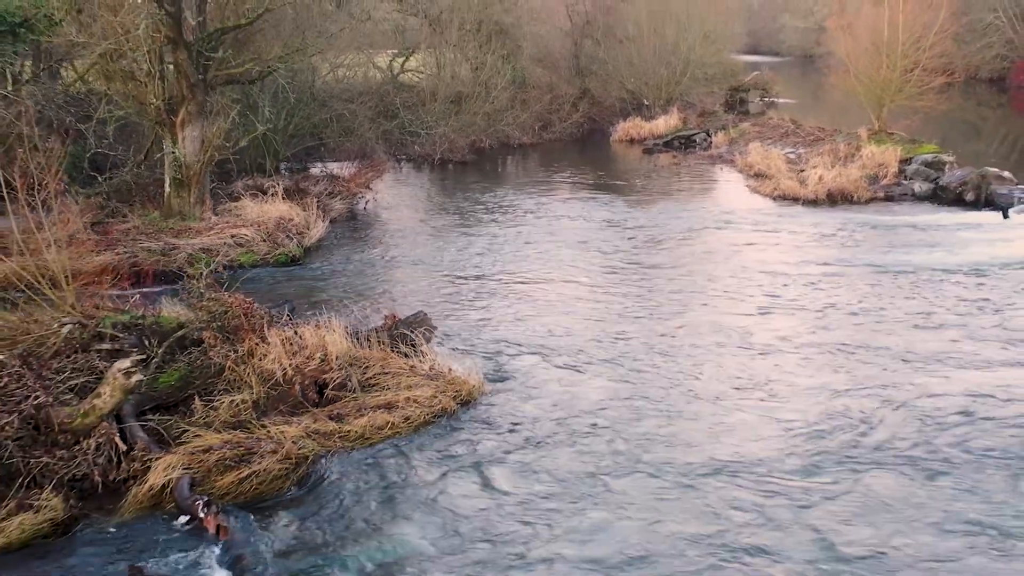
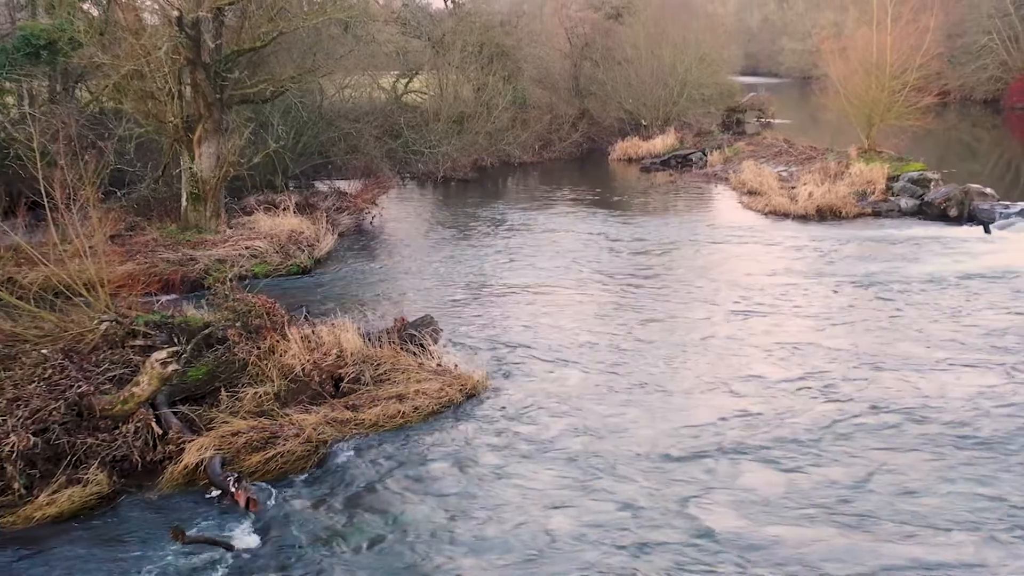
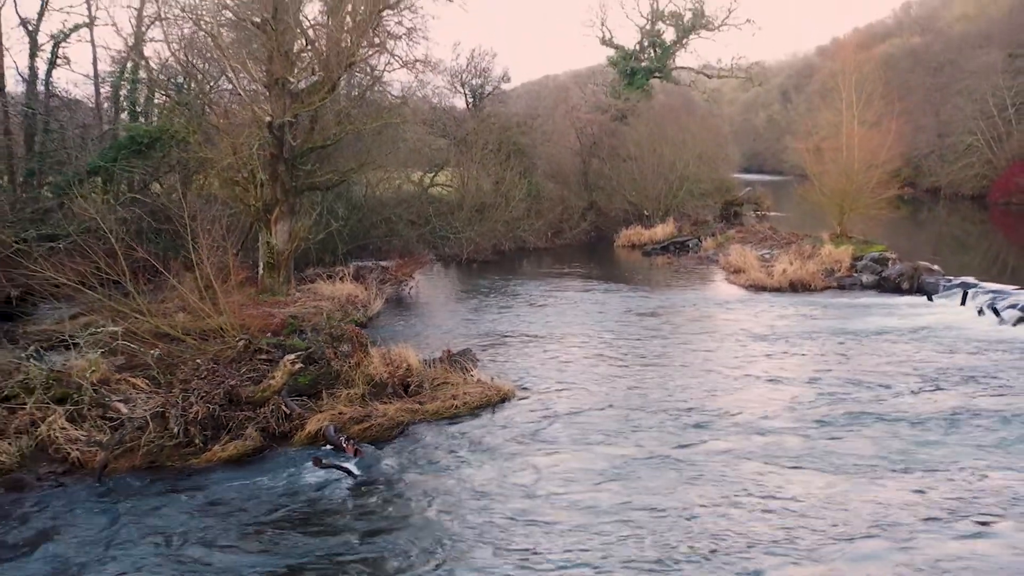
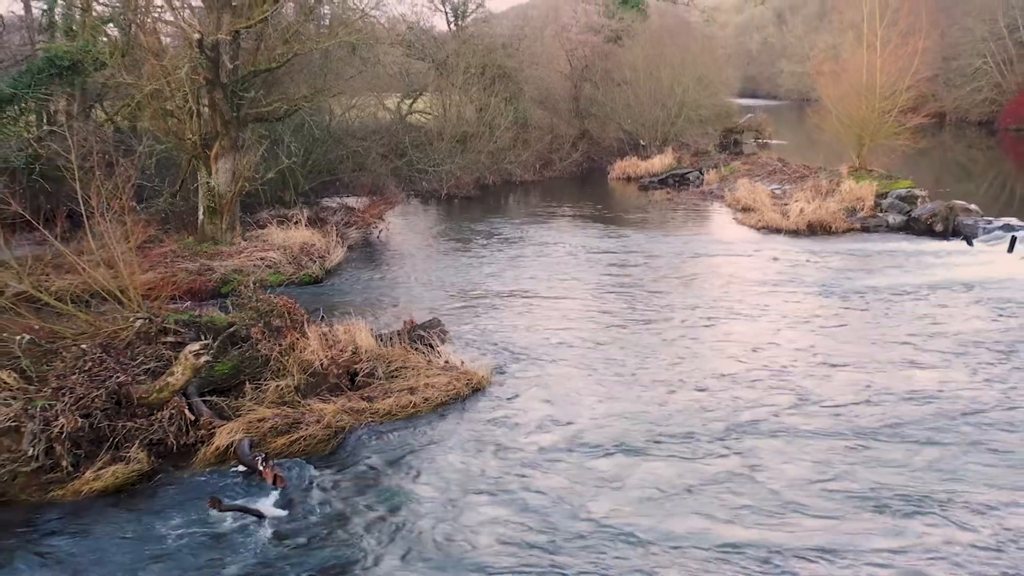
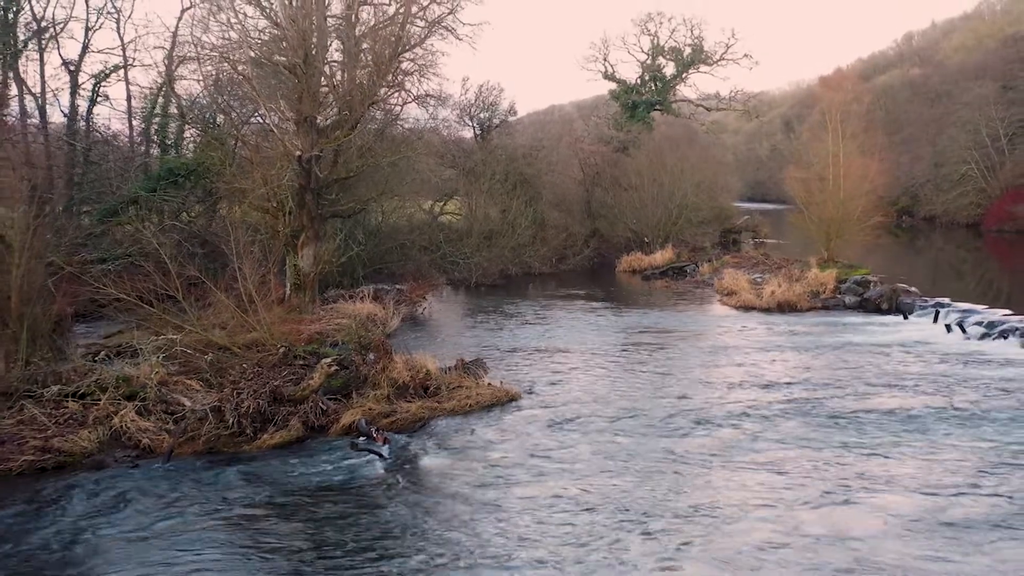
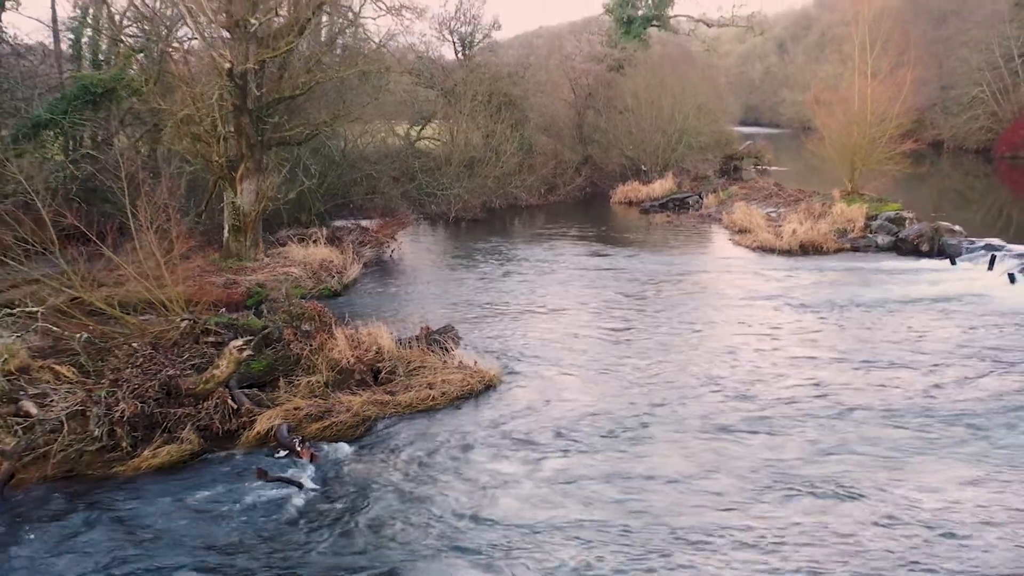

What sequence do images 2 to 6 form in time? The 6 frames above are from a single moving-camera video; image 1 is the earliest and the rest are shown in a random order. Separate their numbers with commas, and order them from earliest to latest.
2, 4, 6, 3, 5
